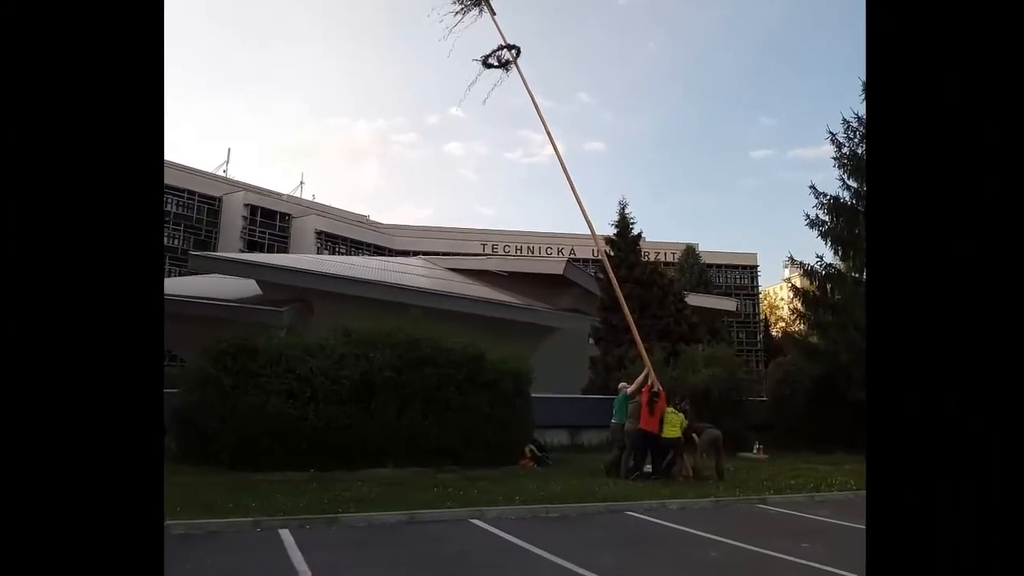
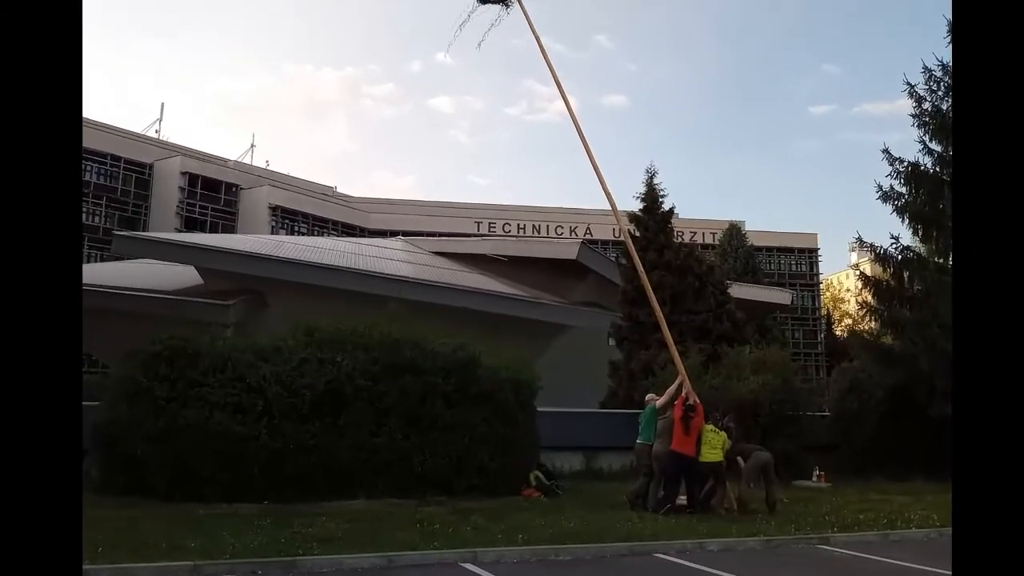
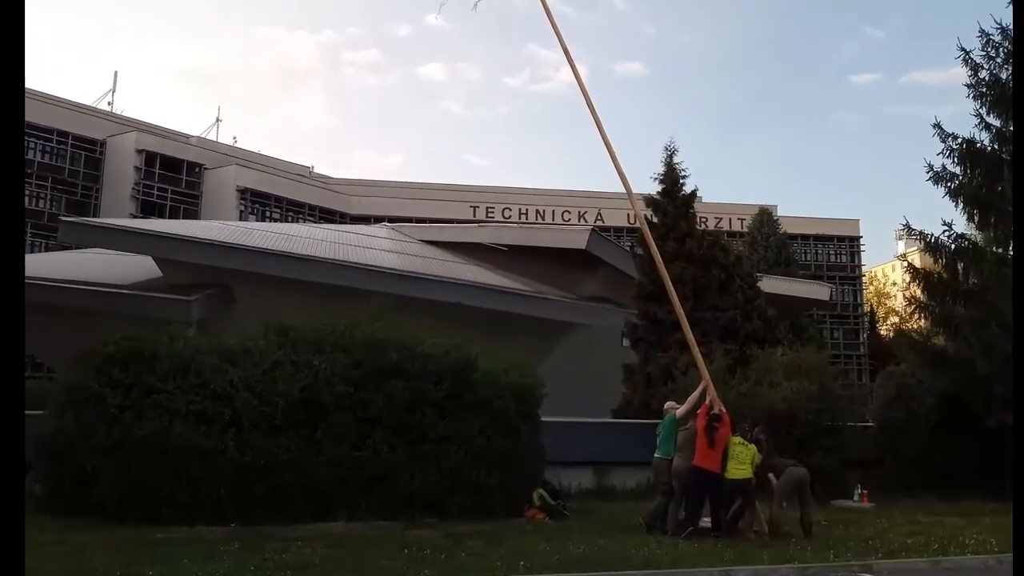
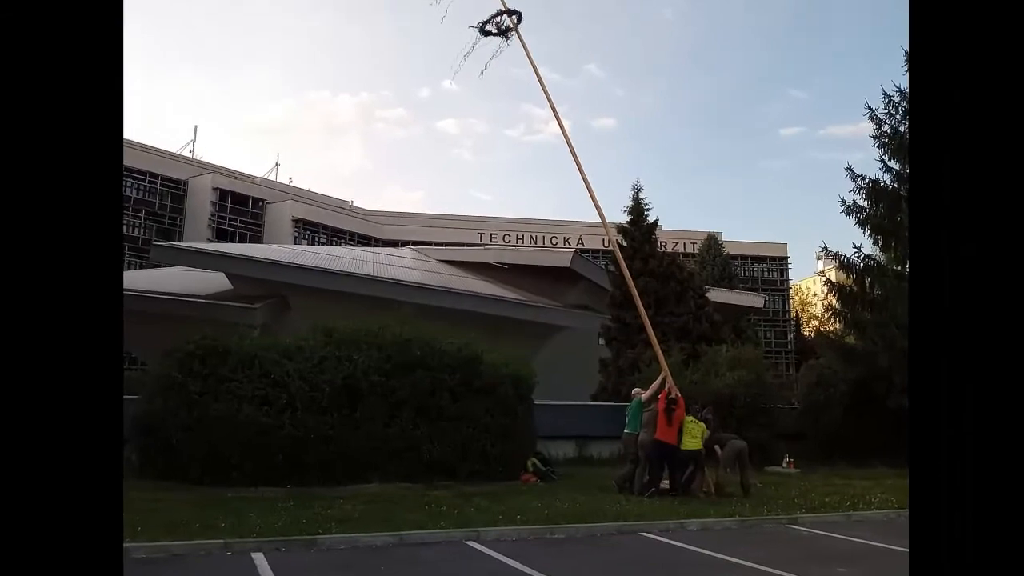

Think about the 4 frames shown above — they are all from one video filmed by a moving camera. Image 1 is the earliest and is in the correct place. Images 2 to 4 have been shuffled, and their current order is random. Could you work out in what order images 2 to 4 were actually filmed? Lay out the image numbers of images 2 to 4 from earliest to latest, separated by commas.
4, 2, 3
